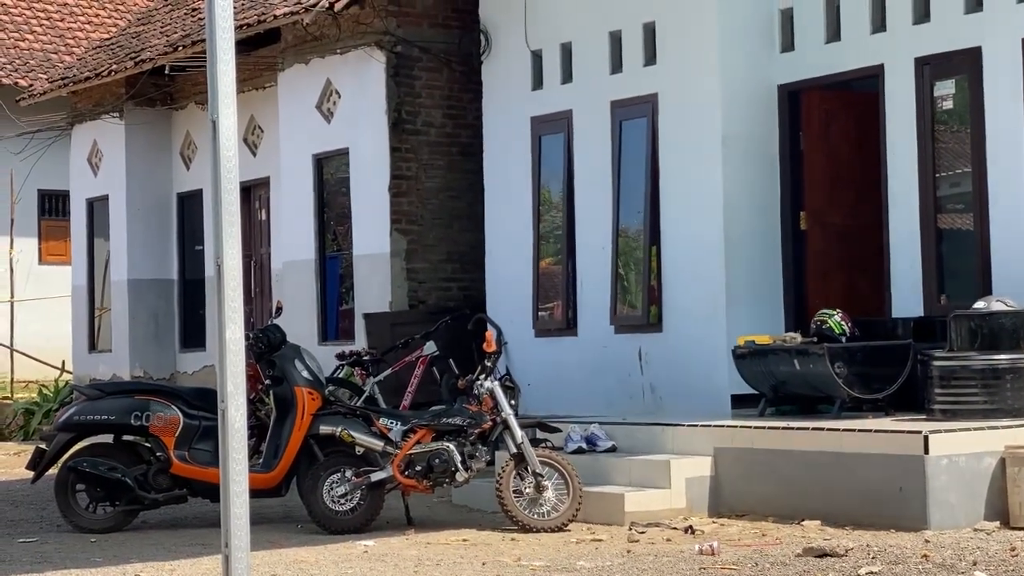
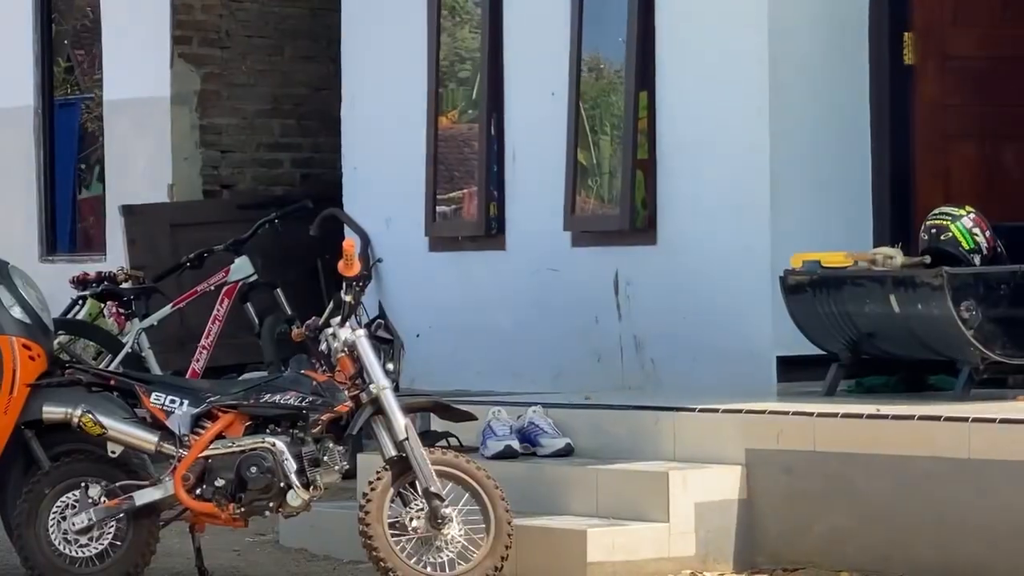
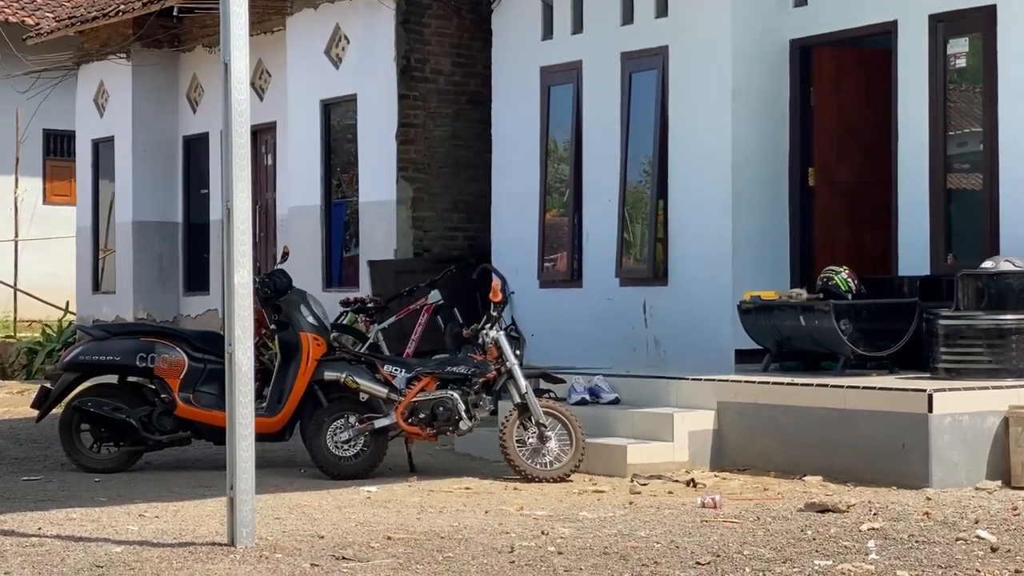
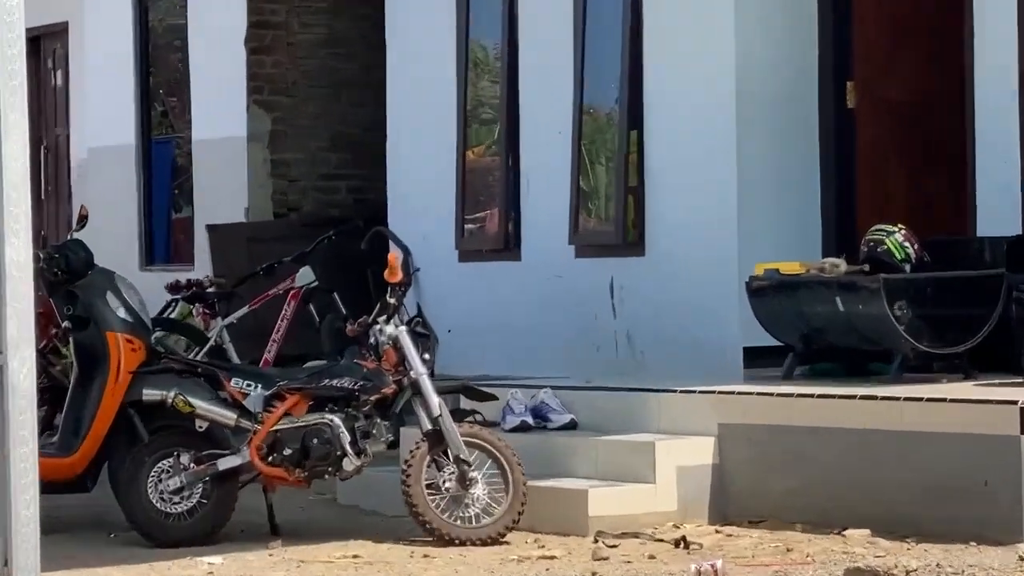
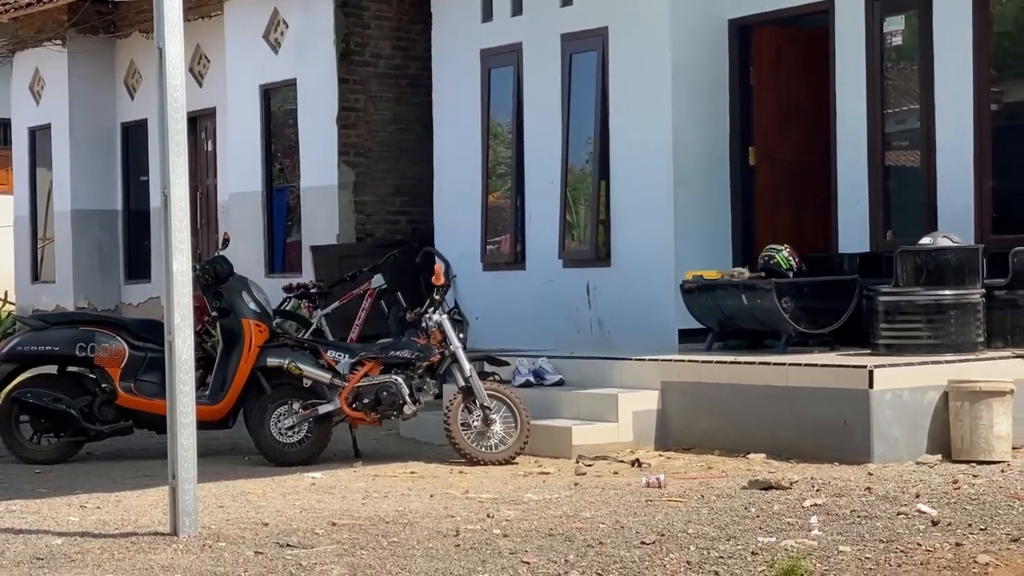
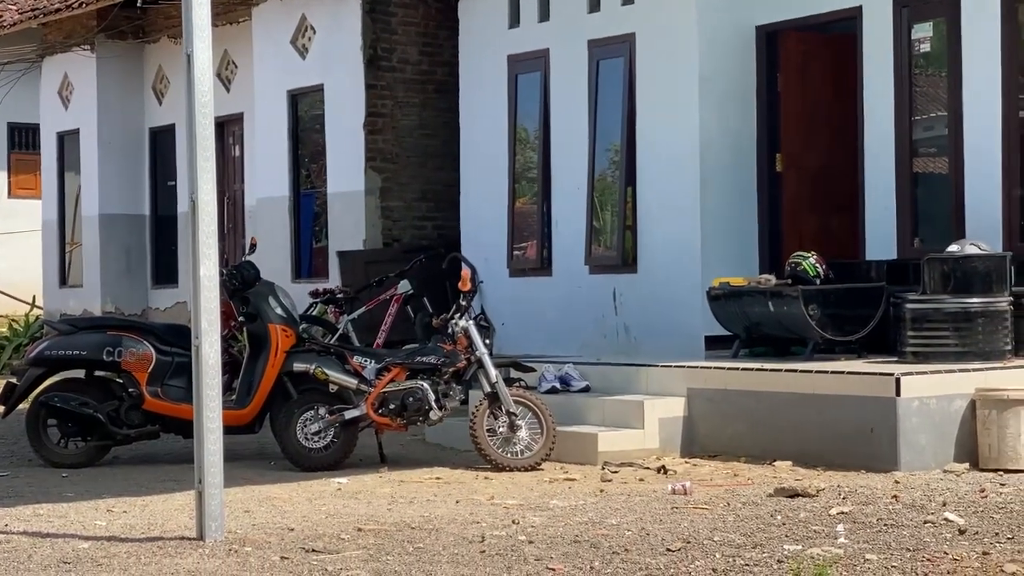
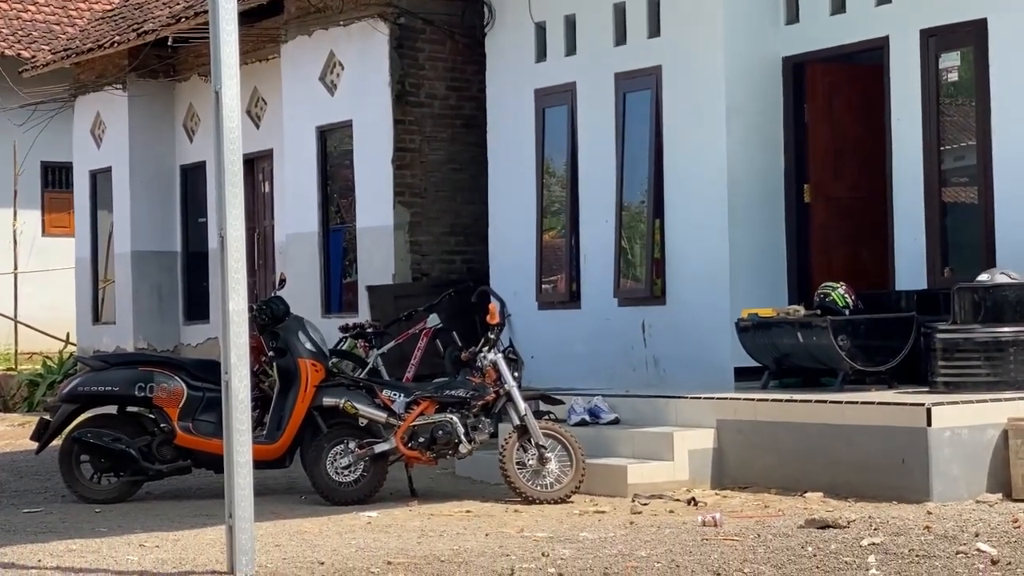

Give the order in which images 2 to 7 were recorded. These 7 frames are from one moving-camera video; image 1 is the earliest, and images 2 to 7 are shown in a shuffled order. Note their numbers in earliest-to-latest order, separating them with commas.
7, 3, 6, 5, 4, 2
